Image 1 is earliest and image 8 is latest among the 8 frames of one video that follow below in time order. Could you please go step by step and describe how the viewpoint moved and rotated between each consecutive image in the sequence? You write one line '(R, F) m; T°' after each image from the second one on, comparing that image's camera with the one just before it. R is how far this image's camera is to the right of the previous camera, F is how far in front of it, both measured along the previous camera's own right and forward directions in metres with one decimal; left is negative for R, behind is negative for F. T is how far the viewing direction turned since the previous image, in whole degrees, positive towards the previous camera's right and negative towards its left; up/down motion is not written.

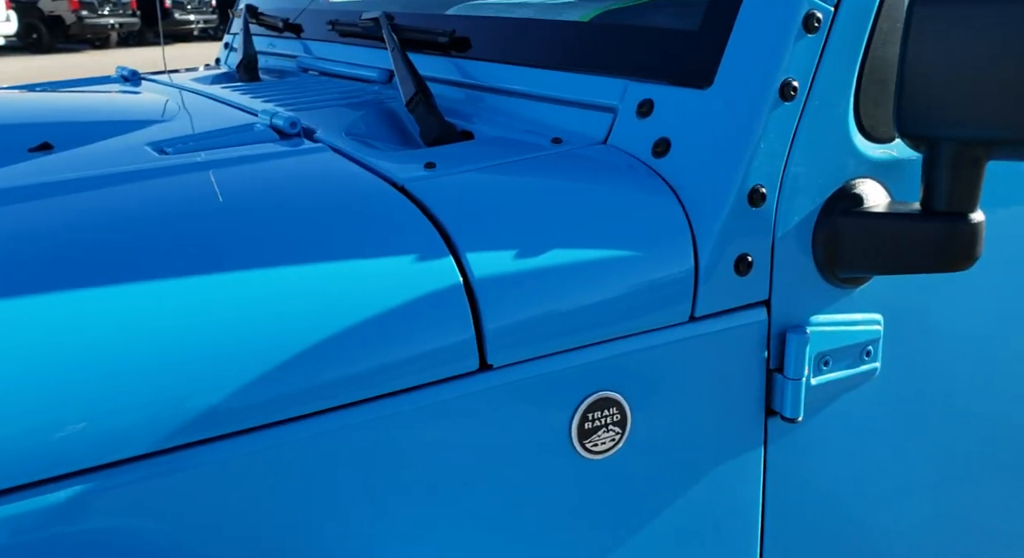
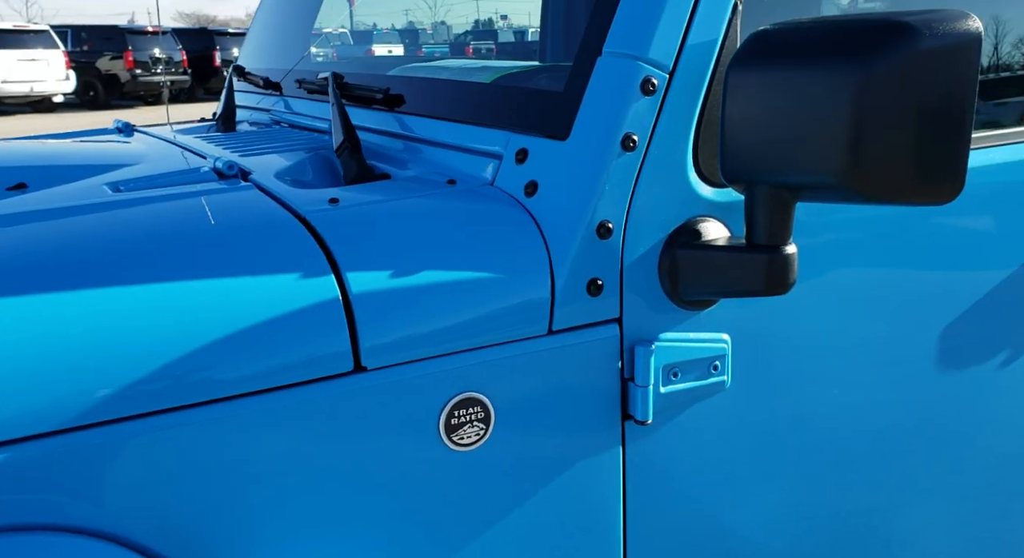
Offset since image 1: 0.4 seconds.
(+0.2, -0.1) m; -3°
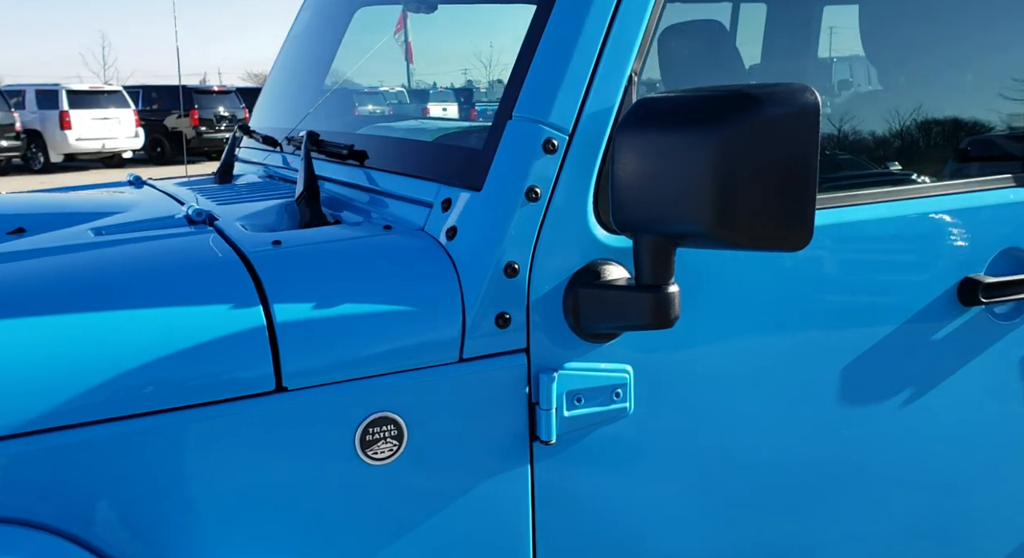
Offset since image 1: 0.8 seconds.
(+0.2, -0.1) m; -4°
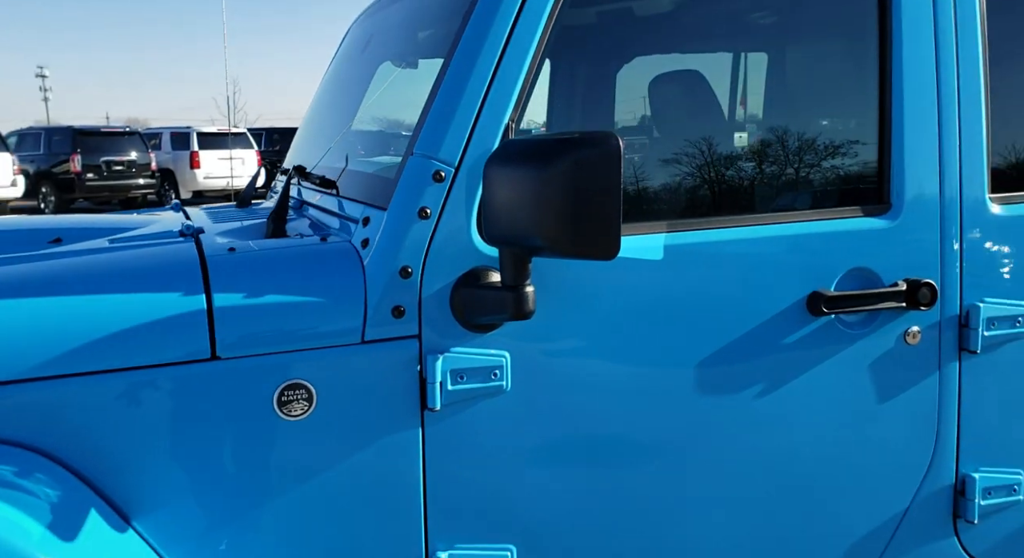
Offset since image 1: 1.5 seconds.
(+0.4, -0.3) m; -8°
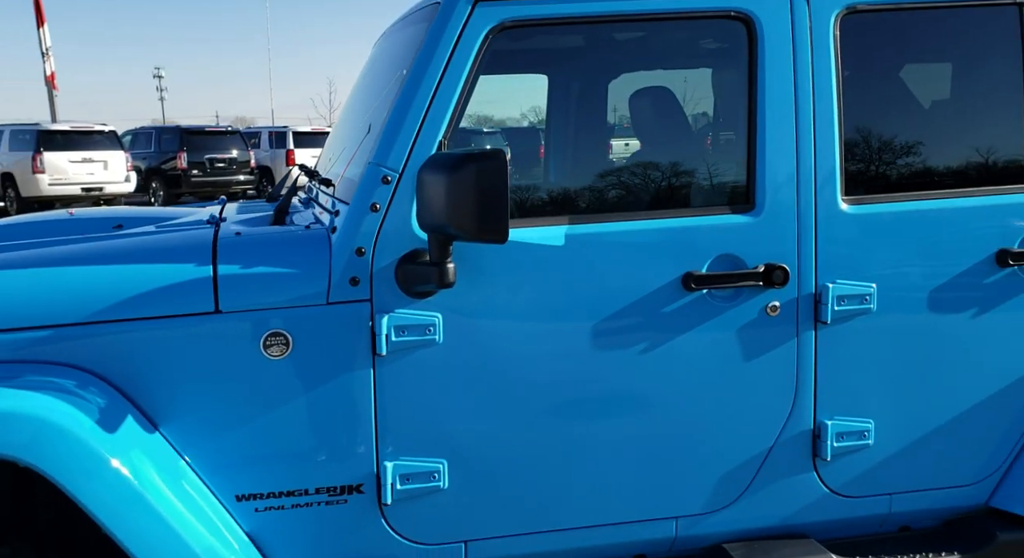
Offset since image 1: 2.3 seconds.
(+0.4, -0.4) m; -6°
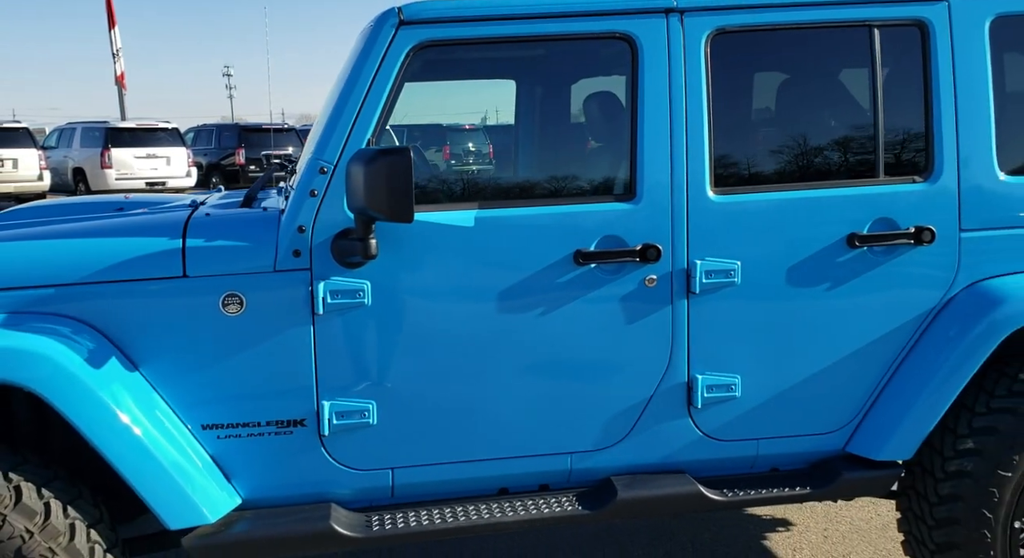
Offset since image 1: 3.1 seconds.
(+0.4, -0.4) m; -4°
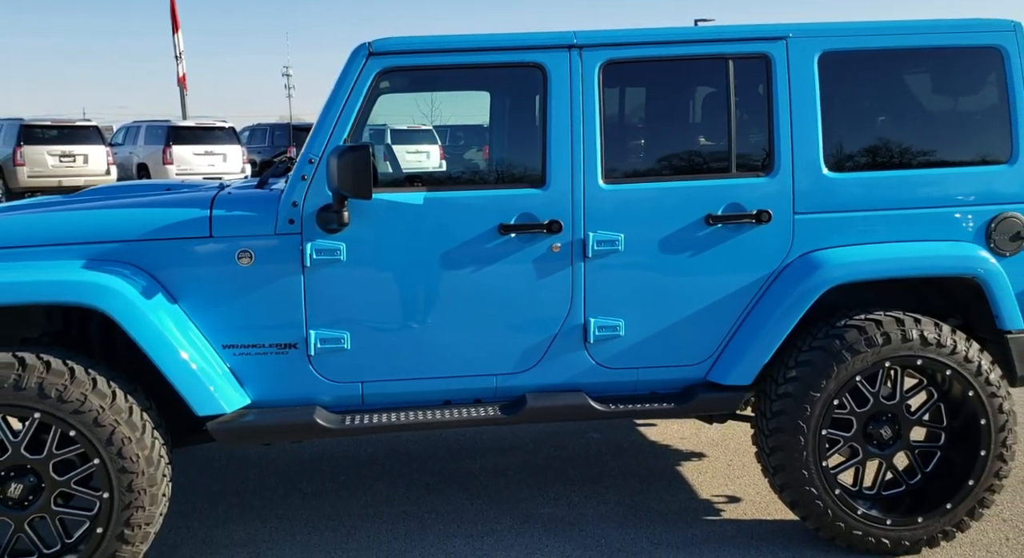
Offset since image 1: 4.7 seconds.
(+0.4, -0.8) m; -4°
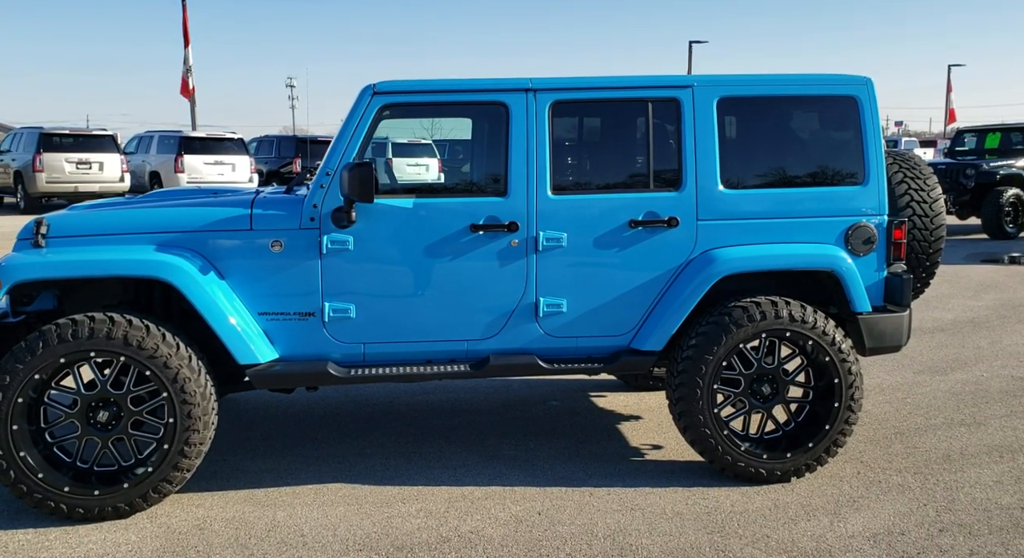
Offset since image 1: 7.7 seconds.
(+0.2, -0.9) m; 0°
